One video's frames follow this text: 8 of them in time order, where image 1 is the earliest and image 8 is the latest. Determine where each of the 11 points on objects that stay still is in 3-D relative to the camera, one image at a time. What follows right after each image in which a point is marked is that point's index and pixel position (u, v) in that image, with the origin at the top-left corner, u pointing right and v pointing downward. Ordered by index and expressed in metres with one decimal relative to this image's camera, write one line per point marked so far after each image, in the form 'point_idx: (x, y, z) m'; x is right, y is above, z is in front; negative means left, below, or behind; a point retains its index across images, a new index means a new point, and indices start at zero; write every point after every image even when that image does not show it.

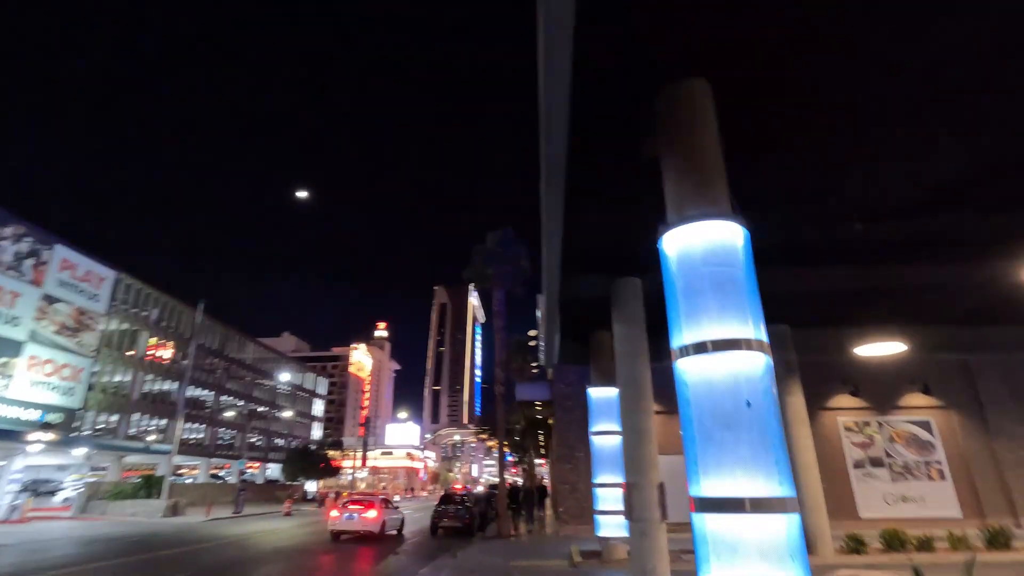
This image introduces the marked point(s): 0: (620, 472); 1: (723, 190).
0: (+3.0, -5.1, +15.3) m
1: (+2.3, +1.0, +6.0) m
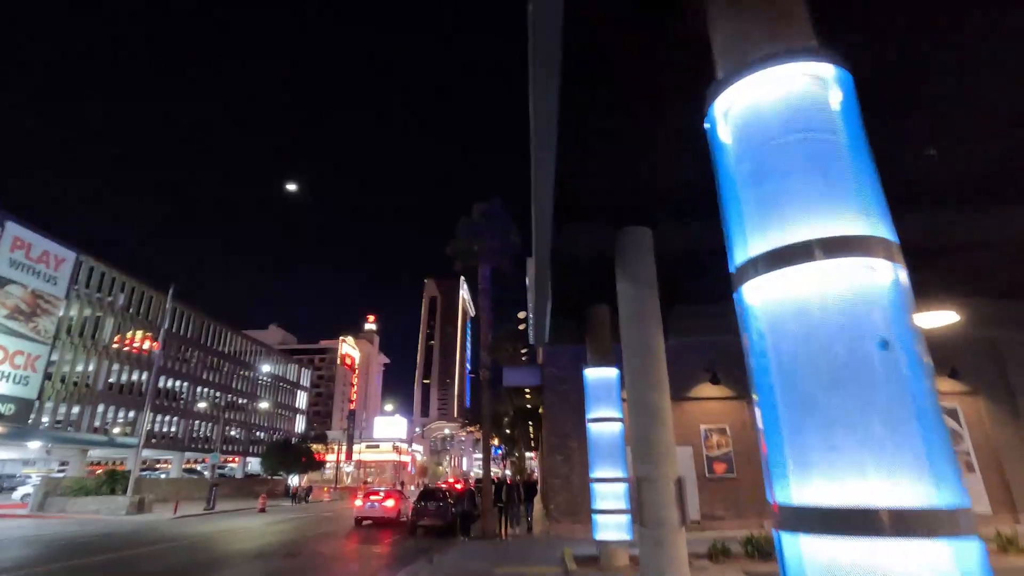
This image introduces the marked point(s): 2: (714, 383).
0: (+2.6, -4.2, +13.3) m
1: (+2.0, +1.8, +3.9) m
2: (+6.8, -3.2, +19.1) m
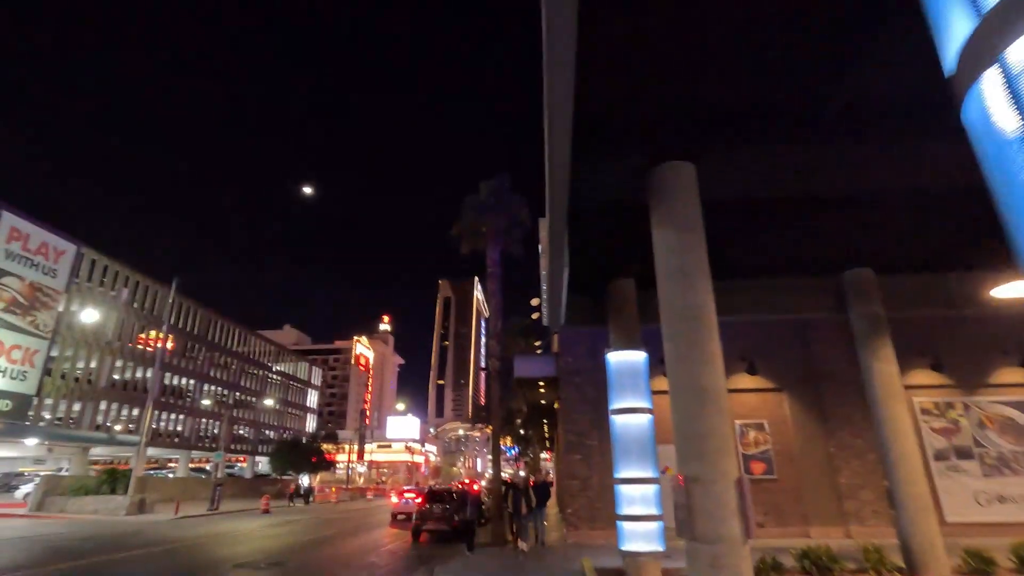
0: (+2.8, -3.6, +11.3) m
1: (+2.0, +2.4, +2.0) m
2: (+7.2, -2.6, +17.1) m
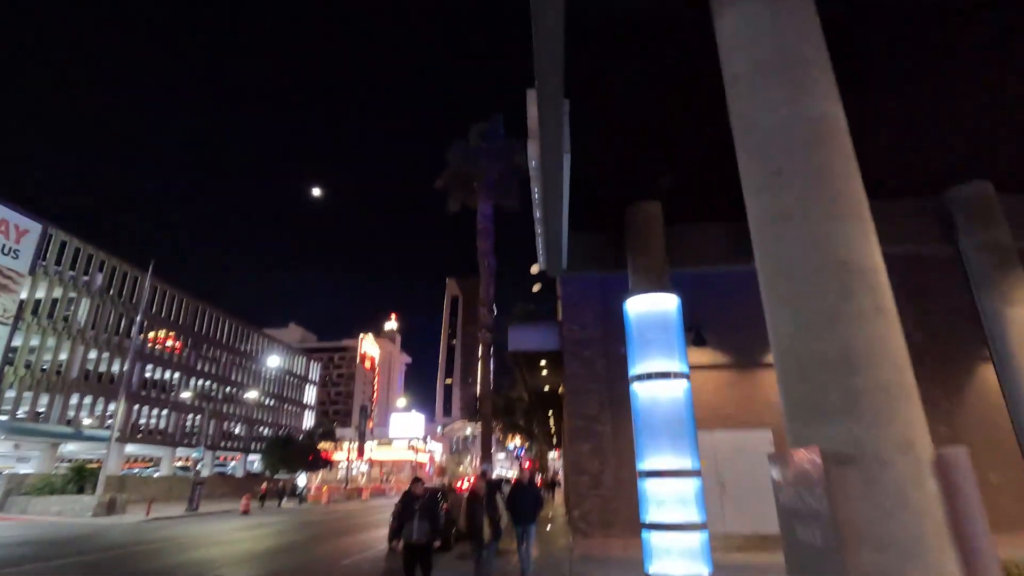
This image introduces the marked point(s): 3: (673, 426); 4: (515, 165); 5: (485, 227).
0: (+2.6, -2.4, +8.0) m
1: (+1.6, +3.7, -1.3) m
2: (+7.0, -1.3, +13.7) m
3: (+2.3, -2.0, +8.1) m
4: (+0.1, +3.9, +17.9) m
5: (-0.8, +1.8, +17.1) m
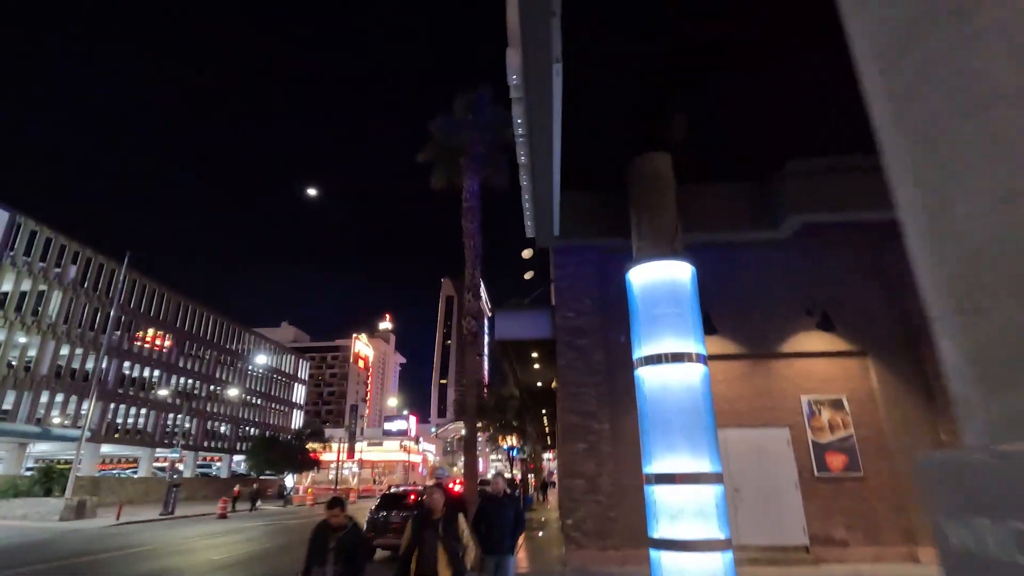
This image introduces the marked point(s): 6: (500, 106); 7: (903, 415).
0: (+2.3, -1.9, +6.5) m
1: (+1.4, +4.1, -2.8) m
2: (+6.7, -0.9, +12.3) m
3: (+2.1, -1.6, +6.6) m
4: (-0.2, +4.3, +16.4) m
5: (-1.1, +2.3, +15.6) m
6: (-0.4, +5.3, +16.3) m
7: (+8.1, -2.6, +11.6) m
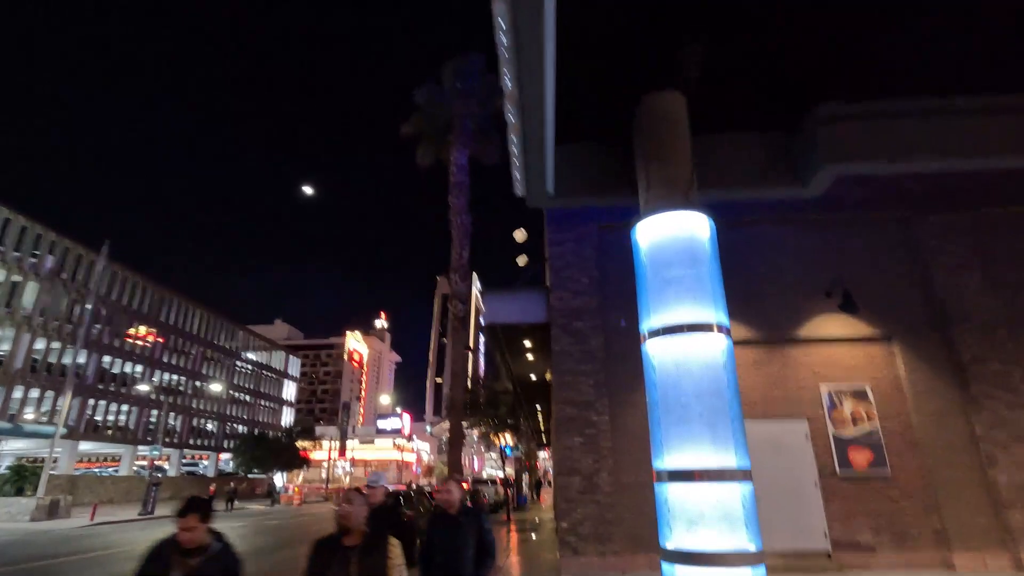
0: (+2.1, -1.5, +5.4) m
1: (+1.3, +4.5, -4.0) m
2: (+6.5, -0.5, +11.1) m
3: (+1.9, -1.1, +5.4) m
4: (-0.4, +4.8, +15.2) m
5: (-1.4, +2.7, +14.4) m
6: (-0.6, +5.7, +15.0) m
7: (+7.9, -2.2, +10.5) m
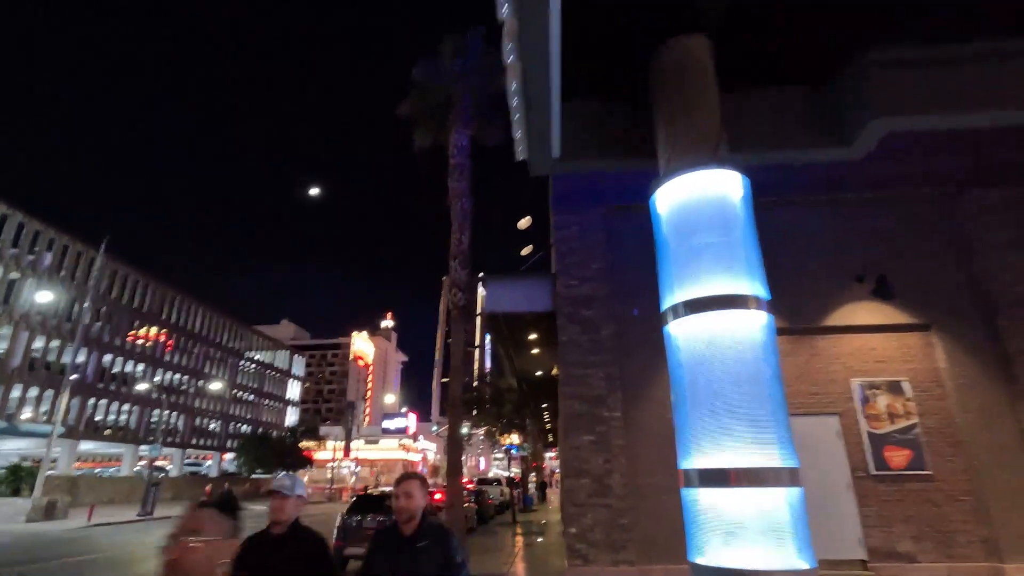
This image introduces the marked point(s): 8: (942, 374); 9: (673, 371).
0: (+2.1, -1.2, +4.5) m
1: (+1.2, +4.8, -4.8) m
2: (+6.6, -0.2, +10.2) m
3: (+1.9, -0.9, +4.6) m
4: (-0.4, +5.0, +14.4) m
5: (-1.3, +3.0, +13.5) m
6: (-0.5, +6.0, +14.2) m
7: (+7.9, -1.9, +9.5) m
8: (+7.5, -1.5, +9.8) m
9: (+1.4, -0.7, +4.9) m
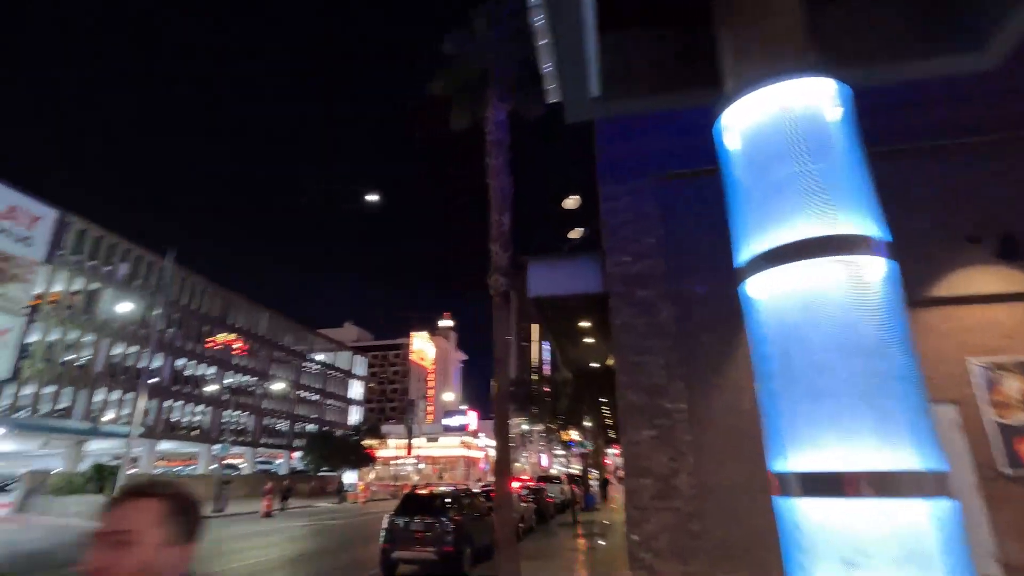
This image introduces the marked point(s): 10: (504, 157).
0: (+2.3, -0.9, +3.2) m
1: (+0.2, +5.1, -6.0) m
2: (+7.3, +0.4, +8.5) m
3: (+2.1, -0.5, +3.4) m
4: (+0.6, +5.4, +13.3) m
5: (-0.3, +3.3, +12.6) m
6: (+0.4, +6.3, +13.1) m
7: (+8.6, -1.3, +7.7) m
8: (+8.2, -0.9, +7.9) m
9: (+1.6, -0.3, +3.8) m
10: (-0.2, +2.9, +12.4) m
